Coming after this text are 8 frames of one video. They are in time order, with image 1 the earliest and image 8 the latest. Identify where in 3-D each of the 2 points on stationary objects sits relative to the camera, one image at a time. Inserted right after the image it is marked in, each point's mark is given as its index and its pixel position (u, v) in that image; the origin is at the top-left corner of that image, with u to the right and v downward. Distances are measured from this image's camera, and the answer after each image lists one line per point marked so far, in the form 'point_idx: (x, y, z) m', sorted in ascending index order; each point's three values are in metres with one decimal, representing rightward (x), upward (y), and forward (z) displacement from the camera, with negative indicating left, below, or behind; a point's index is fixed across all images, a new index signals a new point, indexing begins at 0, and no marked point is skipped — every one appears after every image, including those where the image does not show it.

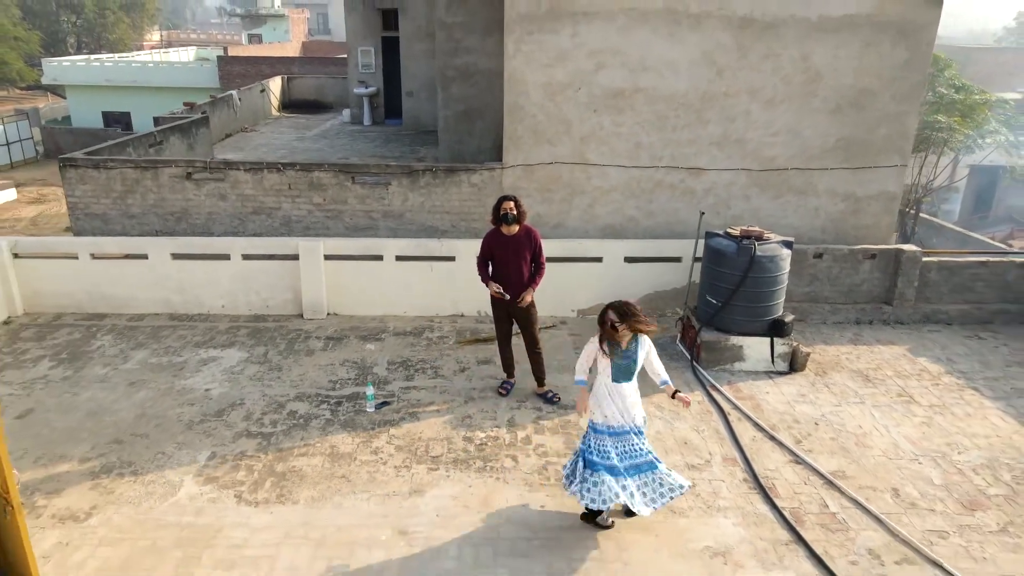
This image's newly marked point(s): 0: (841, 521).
0: (+1.9, -1.3, +4.2) m
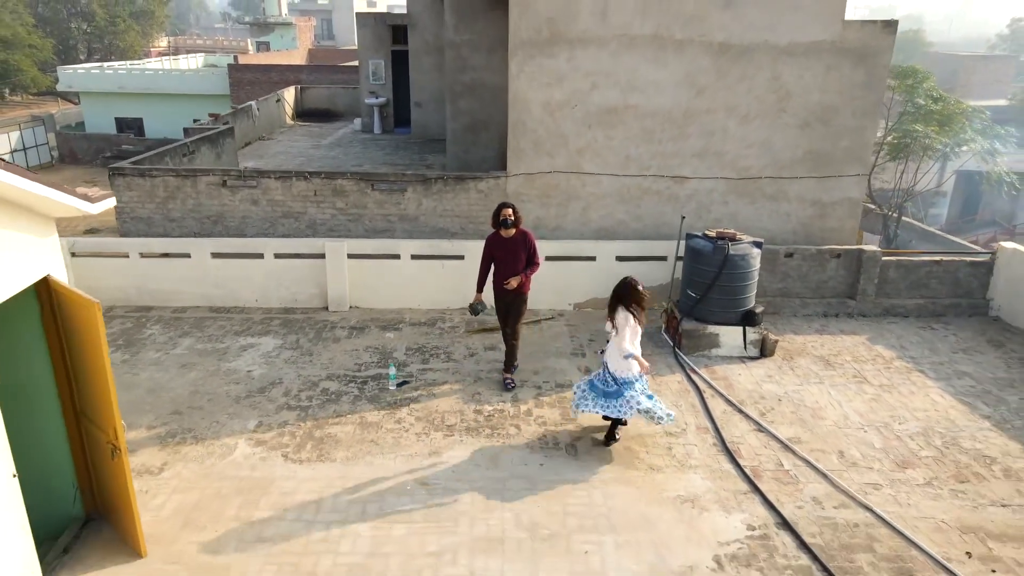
0: (+1.9, -1.3, +4.9) m
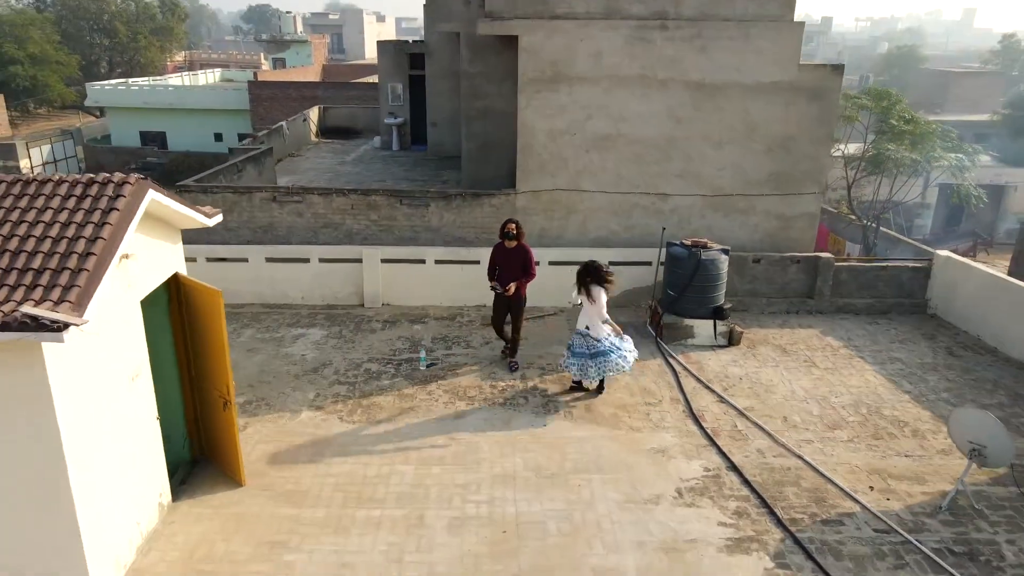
0: (+2.0, -1.2, +6.2) m
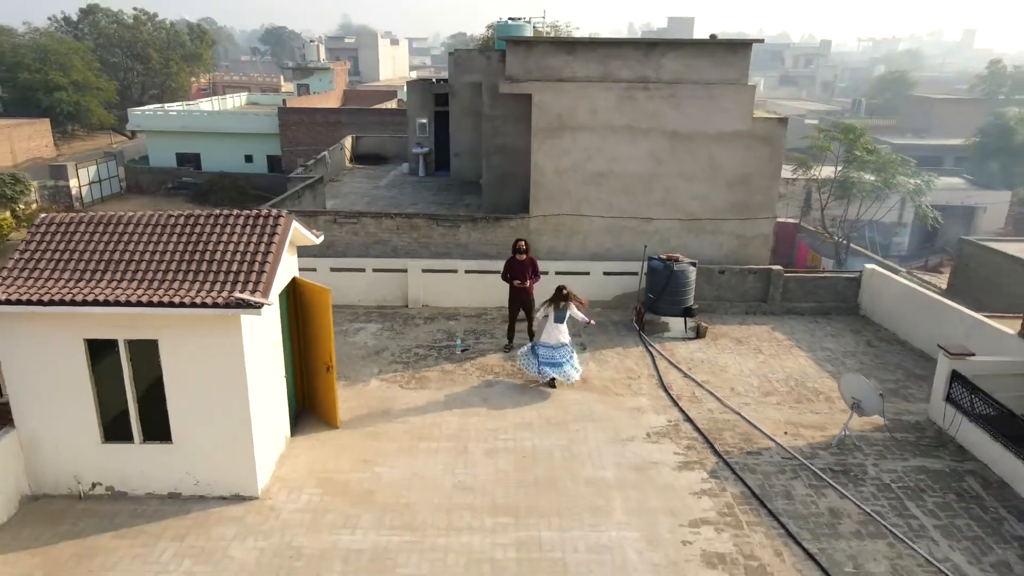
0: (+2.2, -1.3, +8.4) m
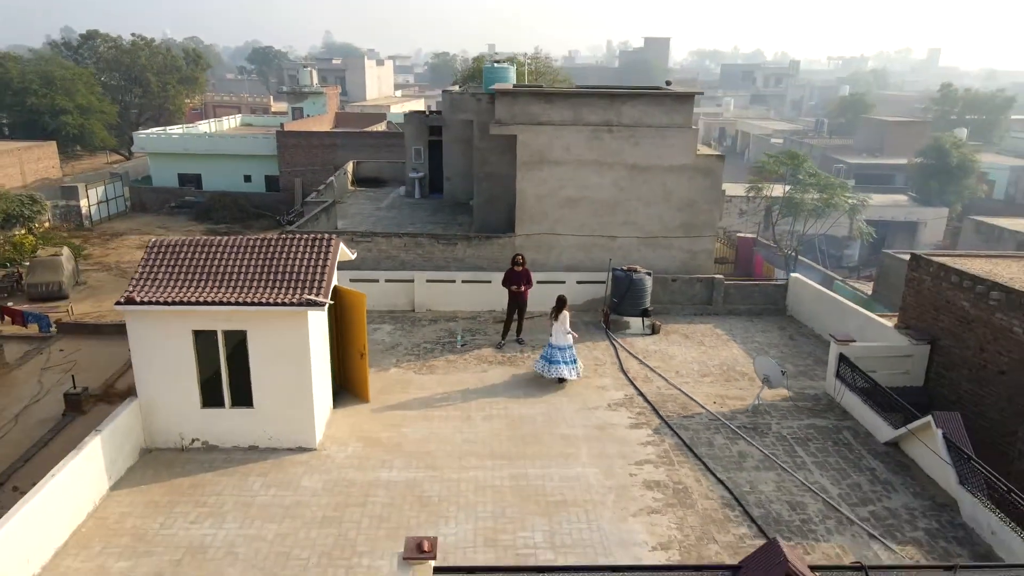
0: (+2.0, -1.3, +10.7) m
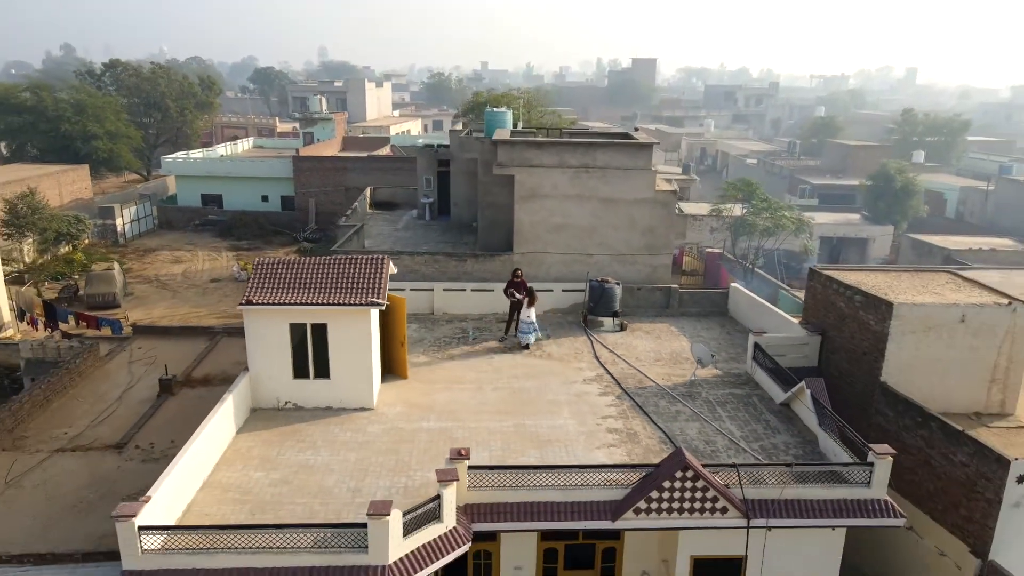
0: (+2.0, -1.5, +14.2) m
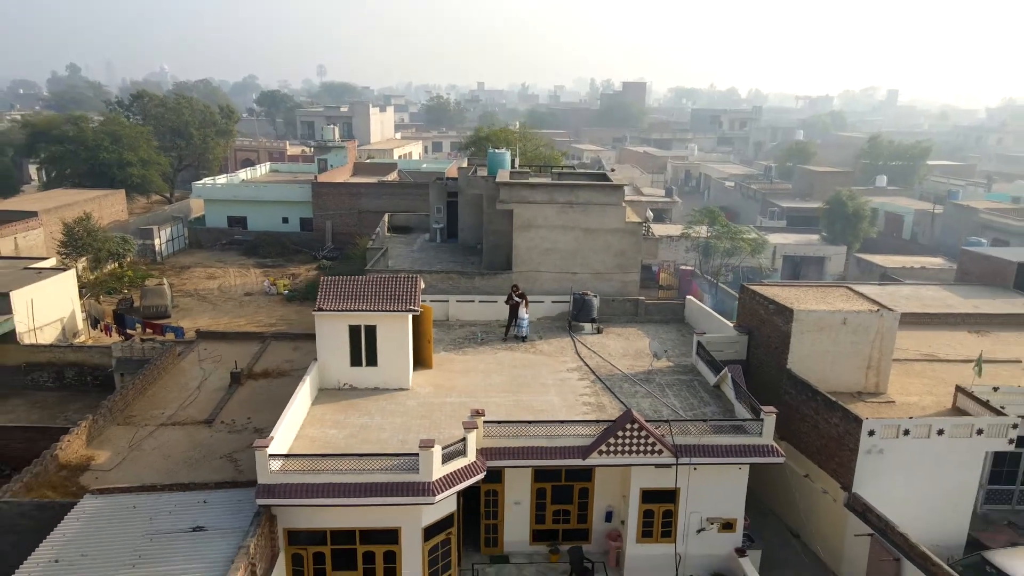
0: (+2.0, -1.7, +18.4) m
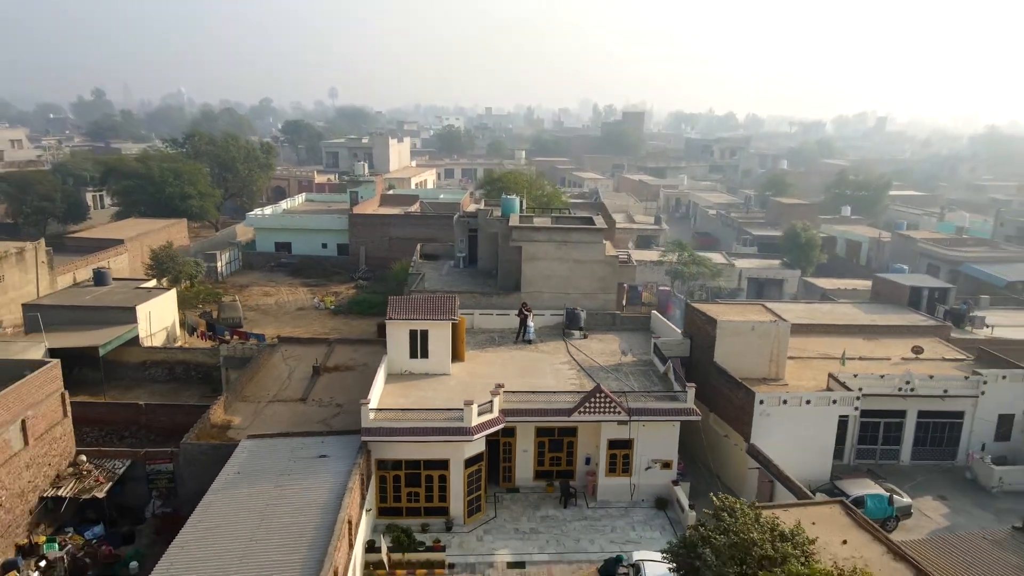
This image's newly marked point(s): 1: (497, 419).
0: (+2.4, -2.3, +25.3) m
1: (-0.4, -3.6, +19.8) m
